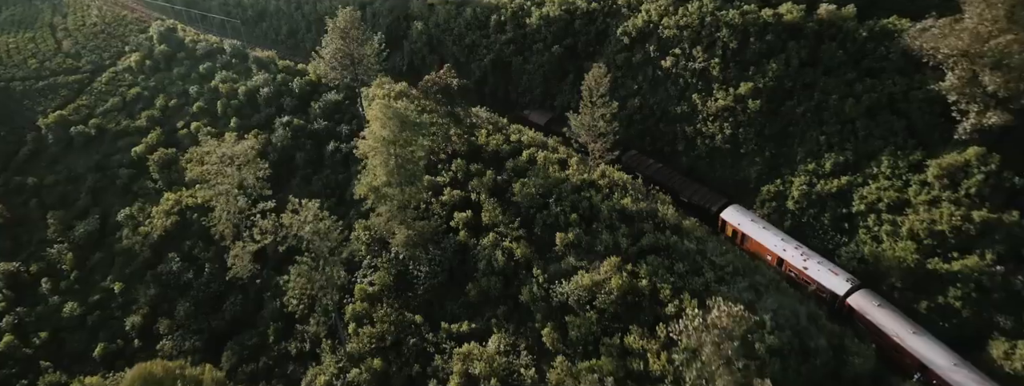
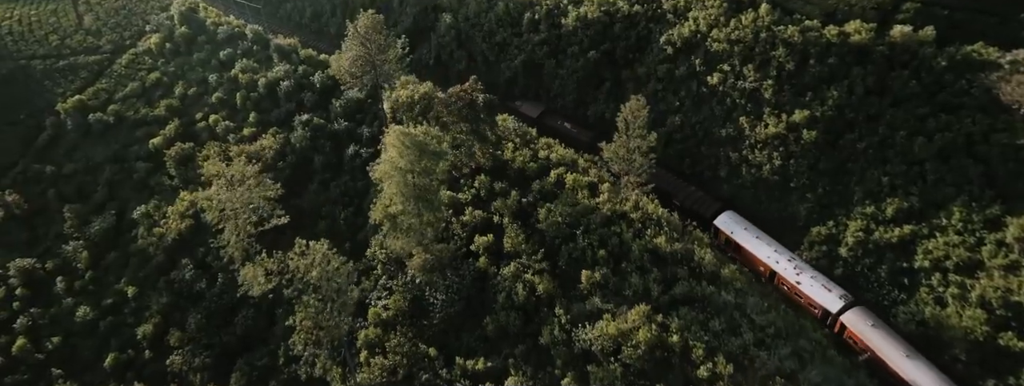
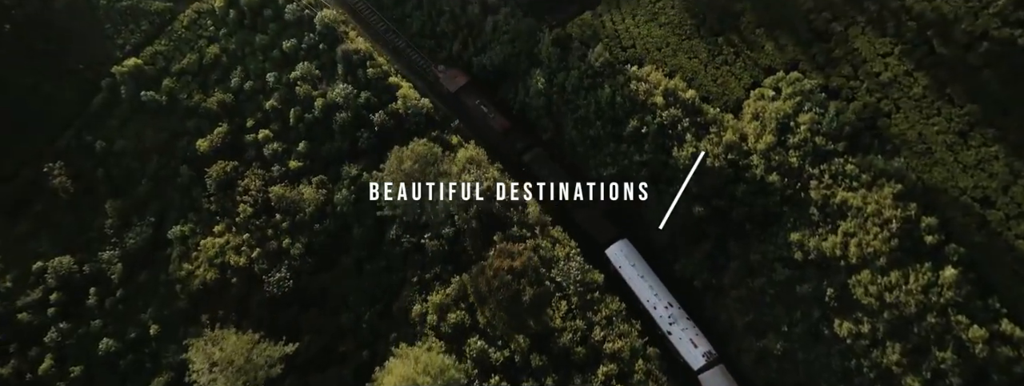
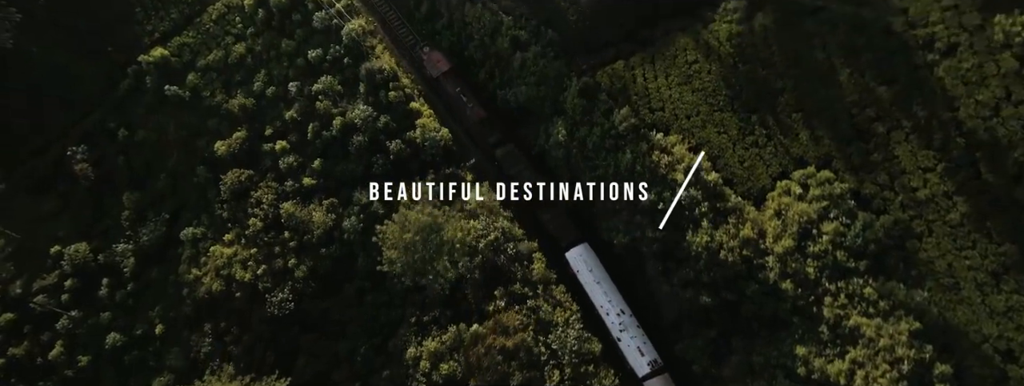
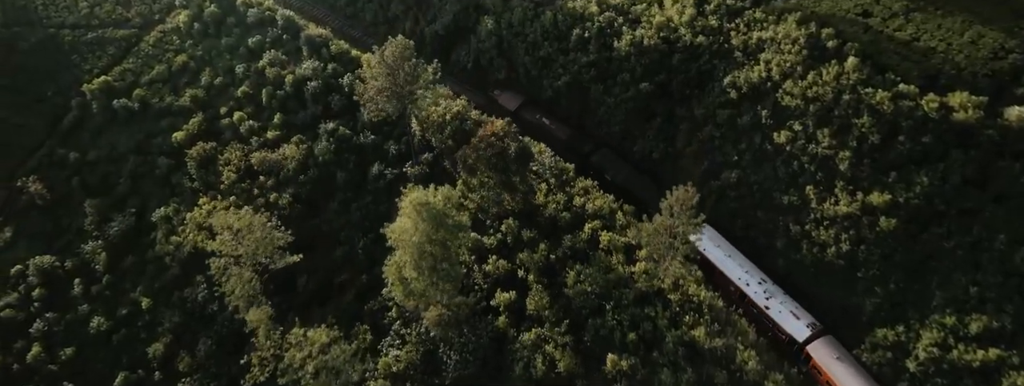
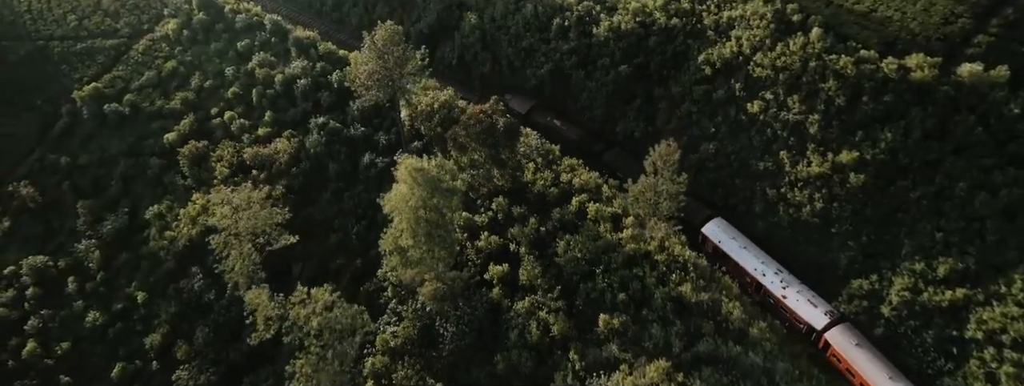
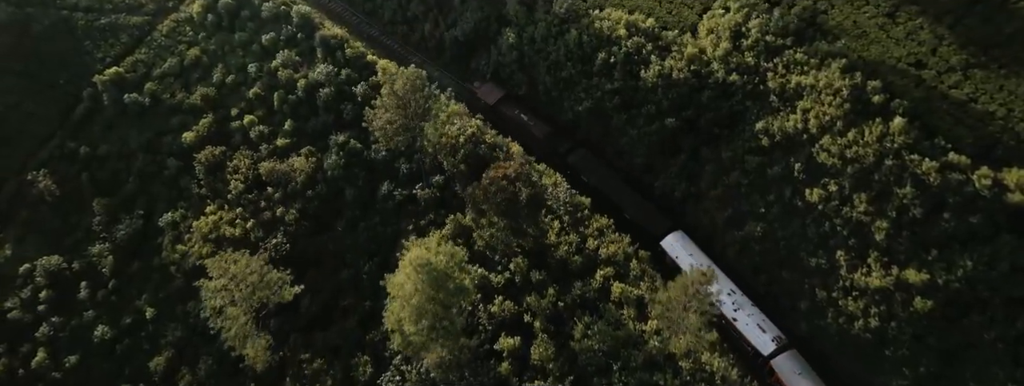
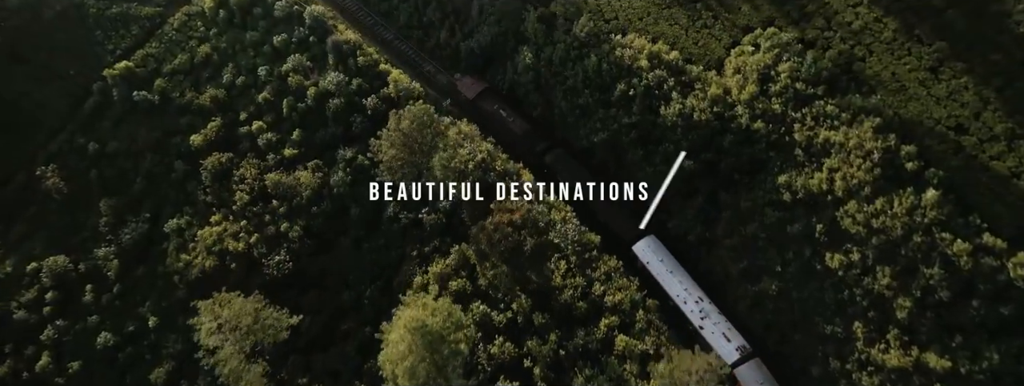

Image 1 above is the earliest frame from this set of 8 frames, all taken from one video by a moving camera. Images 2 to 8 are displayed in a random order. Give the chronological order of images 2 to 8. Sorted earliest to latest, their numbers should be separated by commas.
2, 6, 5, 7, 8, 3, 4
